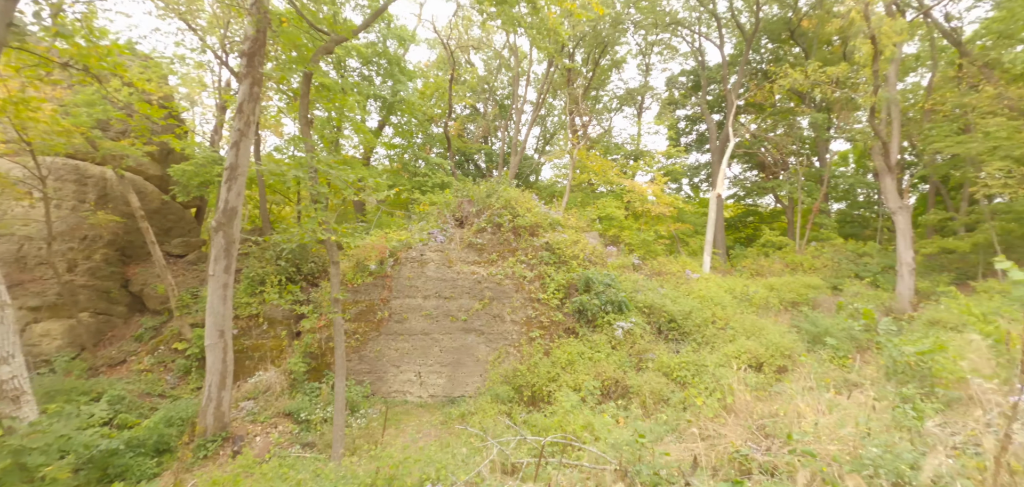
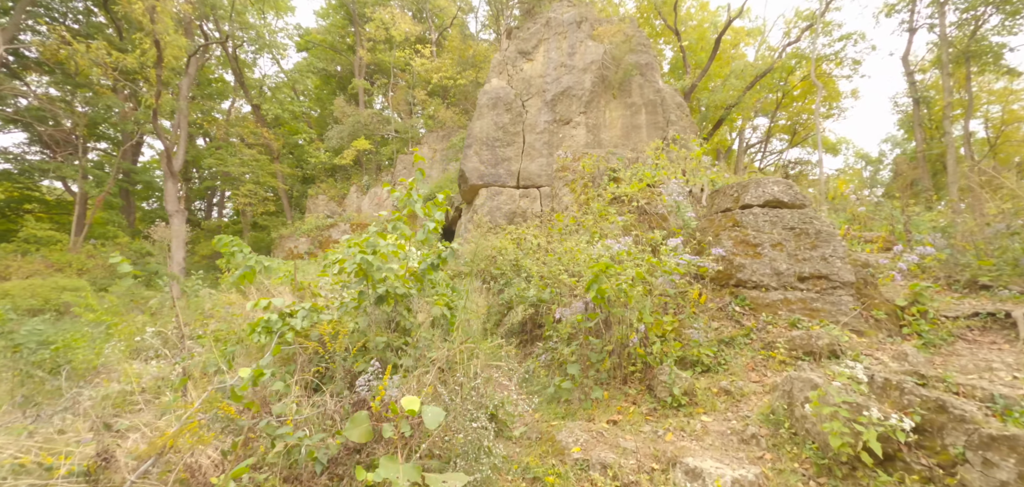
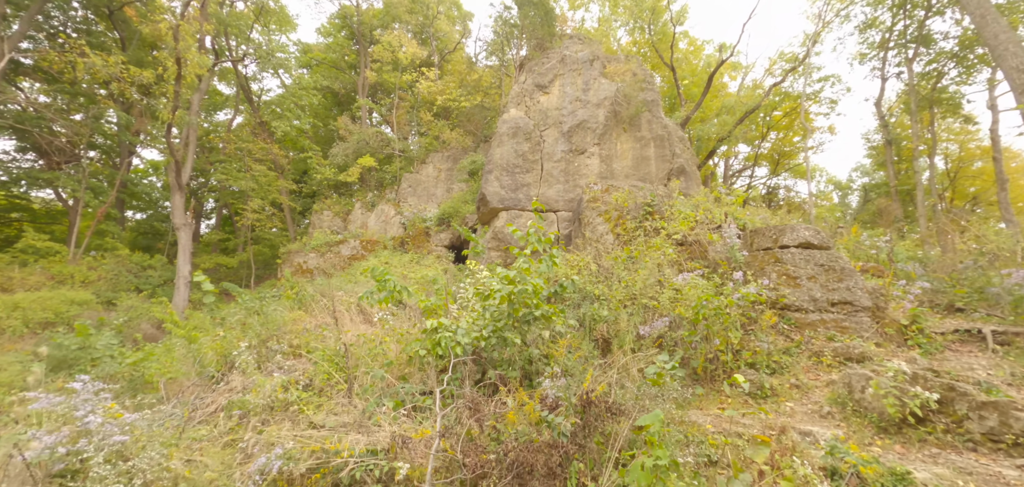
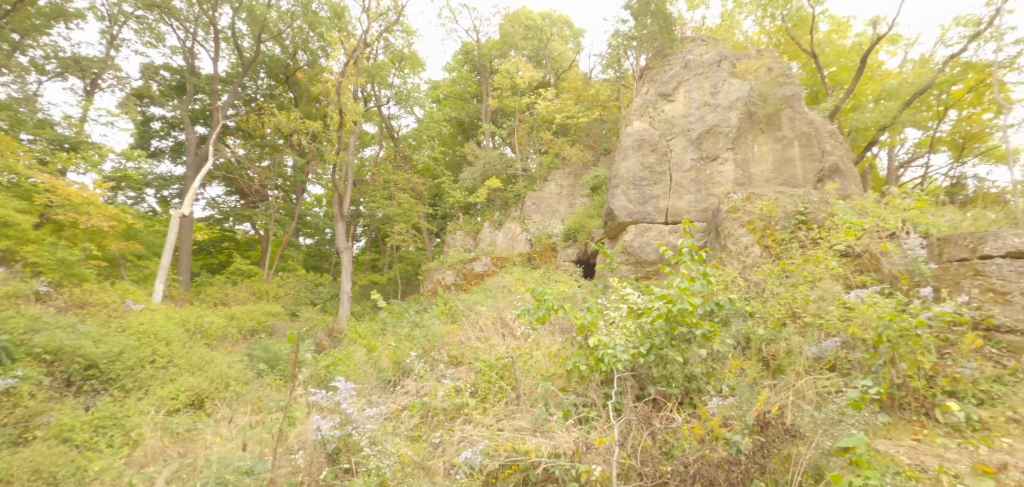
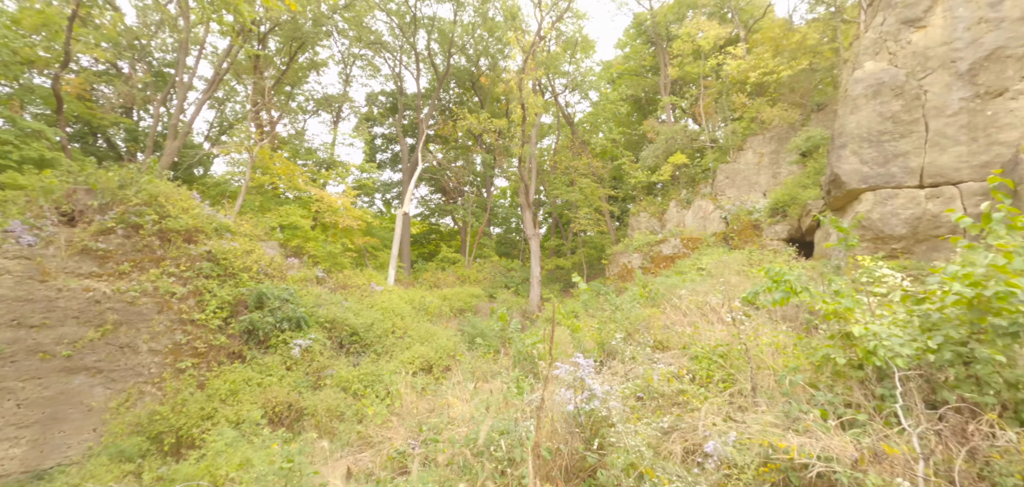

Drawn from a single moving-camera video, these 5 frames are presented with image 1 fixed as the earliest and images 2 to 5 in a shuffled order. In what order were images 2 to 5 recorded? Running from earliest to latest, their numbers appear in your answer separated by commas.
5, 4, 3, 2
